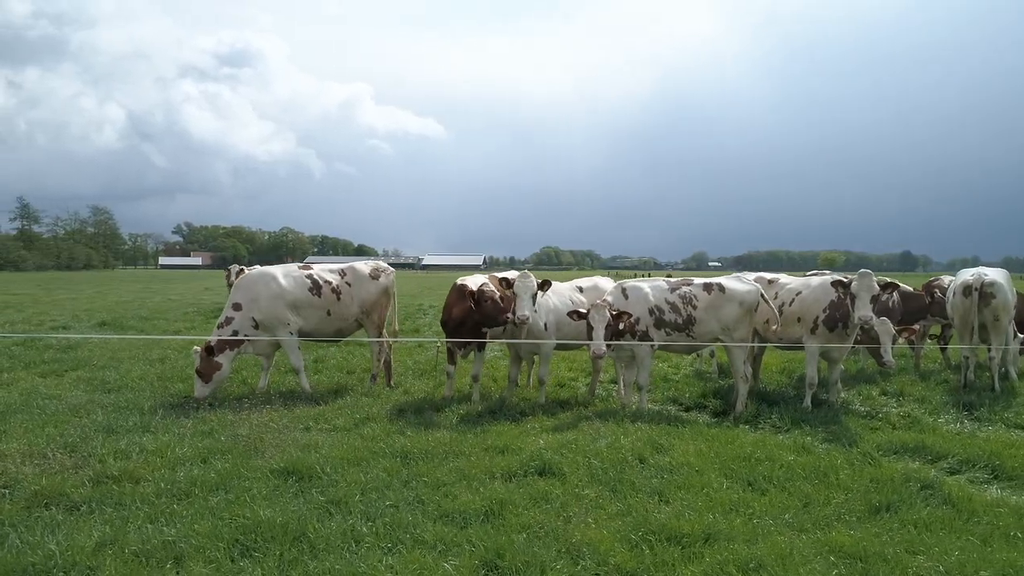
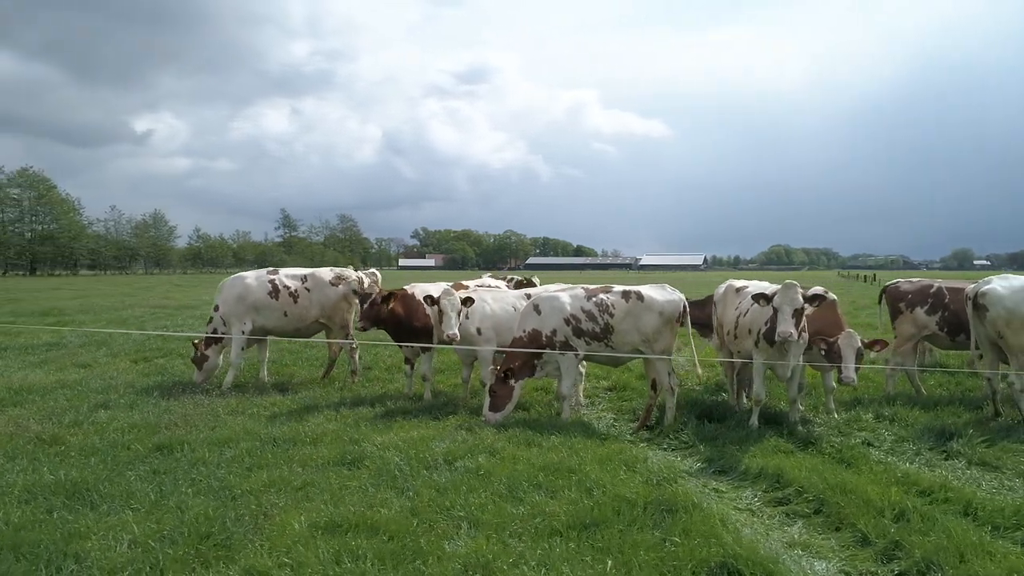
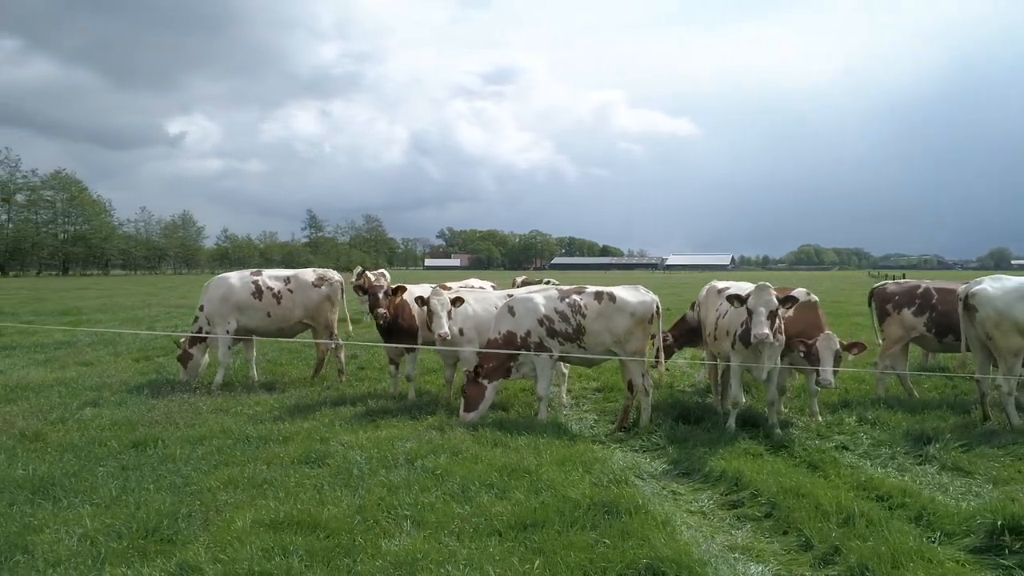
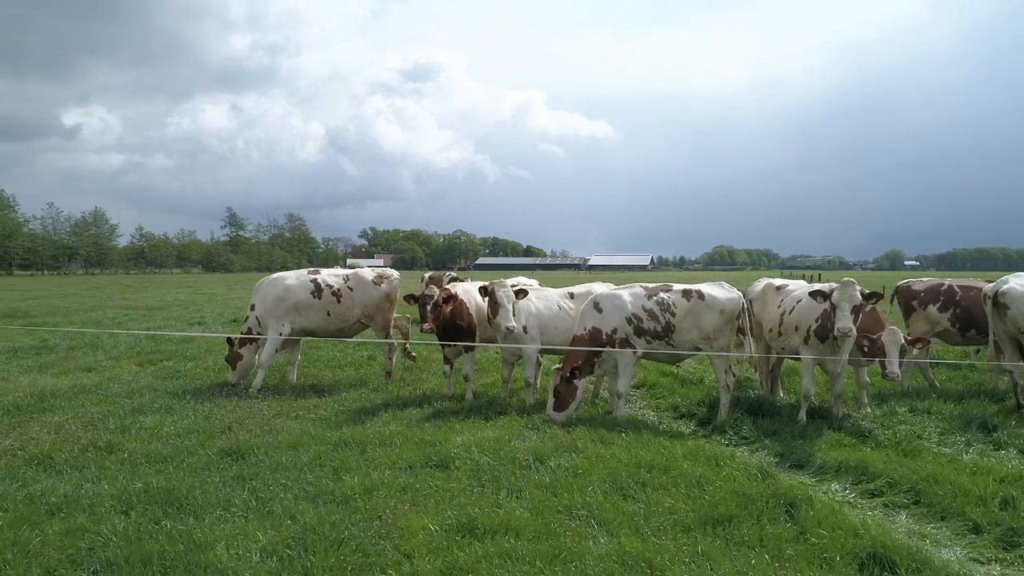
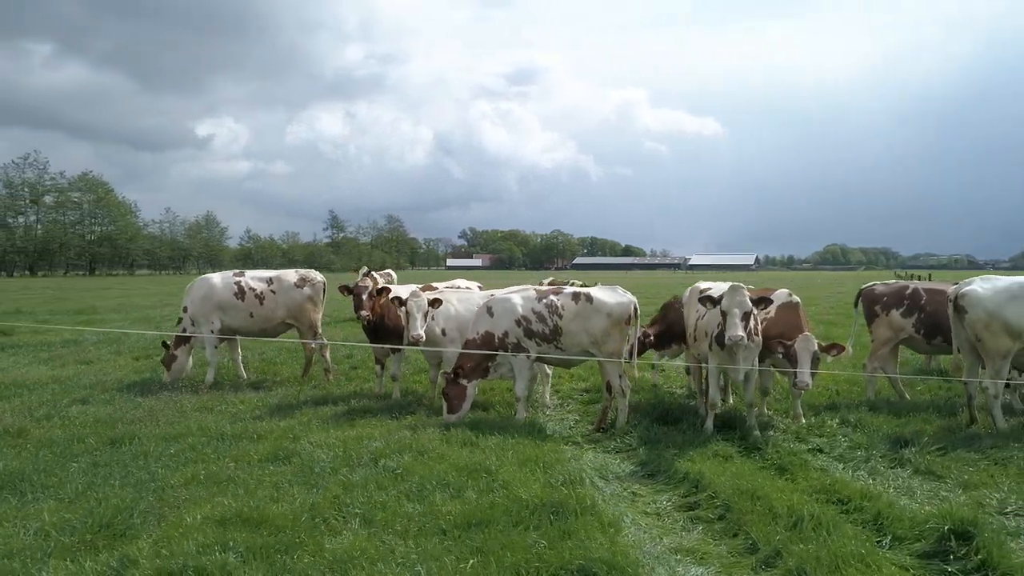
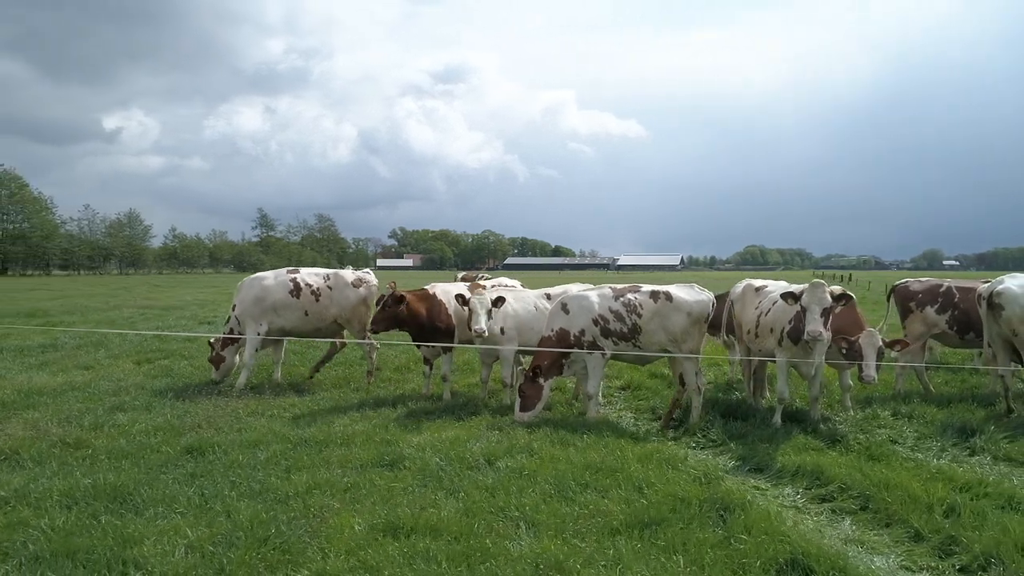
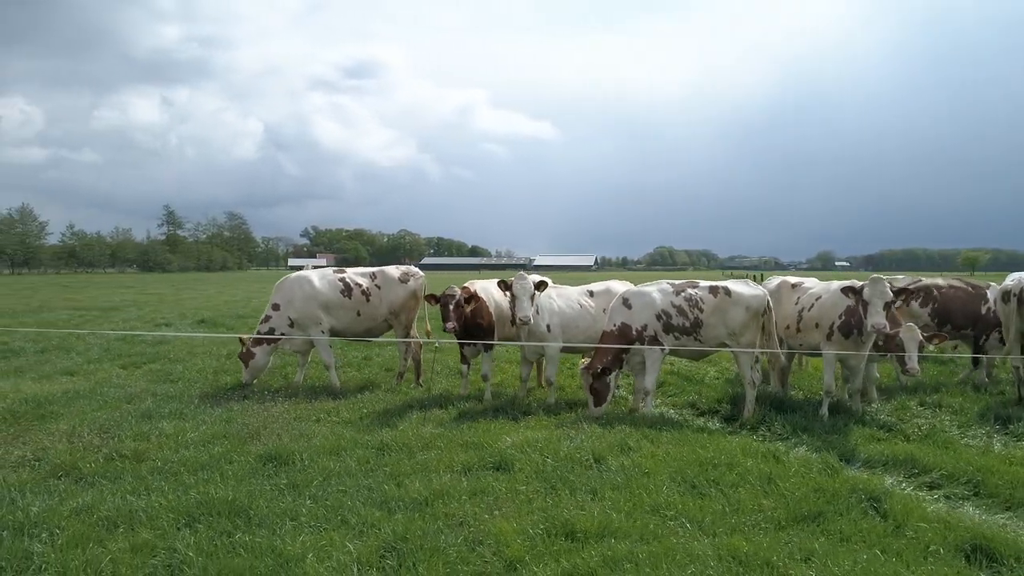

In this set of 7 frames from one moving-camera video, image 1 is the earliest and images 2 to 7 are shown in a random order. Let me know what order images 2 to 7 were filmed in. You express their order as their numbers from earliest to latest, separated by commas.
7, 4, 6, 2, 3, 5
